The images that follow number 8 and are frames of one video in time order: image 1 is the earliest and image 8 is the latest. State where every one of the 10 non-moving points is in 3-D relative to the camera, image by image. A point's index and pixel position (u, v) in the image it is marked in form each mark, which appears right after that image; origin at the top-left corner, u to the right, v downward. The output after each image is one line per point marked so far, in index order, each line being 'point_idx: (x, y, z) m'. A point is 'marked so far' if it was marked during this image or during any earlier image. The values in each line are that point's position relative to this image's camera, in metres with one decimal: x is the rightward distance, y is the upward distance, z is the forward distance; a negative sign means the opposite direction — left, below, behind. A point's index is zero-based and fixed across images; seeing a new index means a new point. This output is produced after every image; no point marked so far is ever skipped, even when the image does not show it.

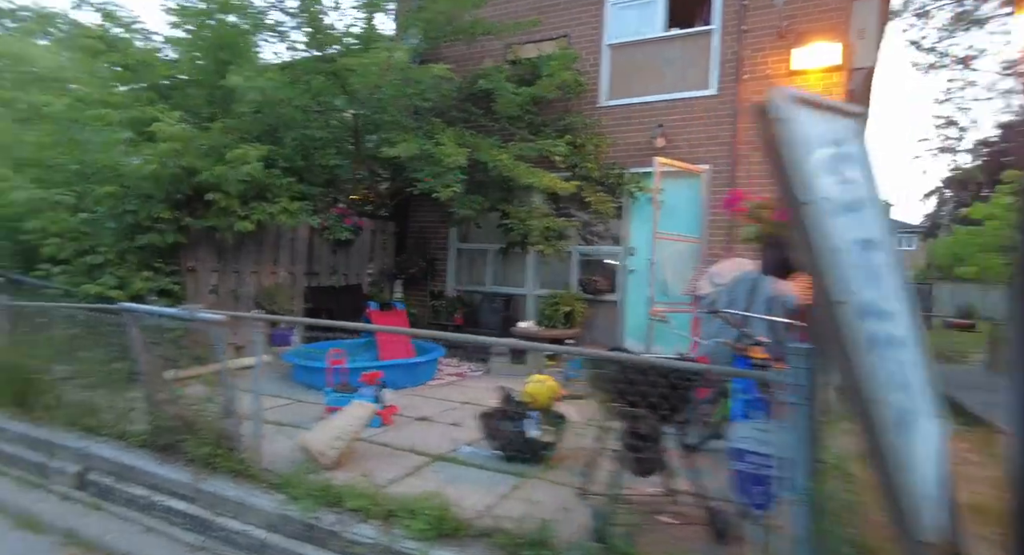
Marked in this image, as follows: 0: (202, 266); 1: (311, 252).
0: (-3.7, +0.1, +6.3) m
1: (-2.9, +0.4, +7.8) m
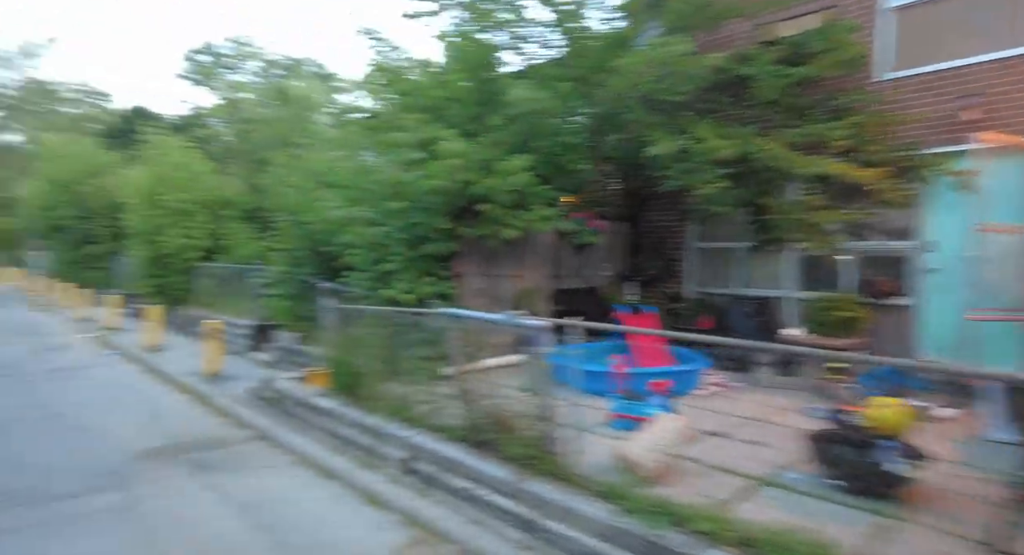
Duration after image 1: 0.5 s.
0: (-0.5, +0.1, +6.9) m
1: (+0.7, +0.3, +8.0) m
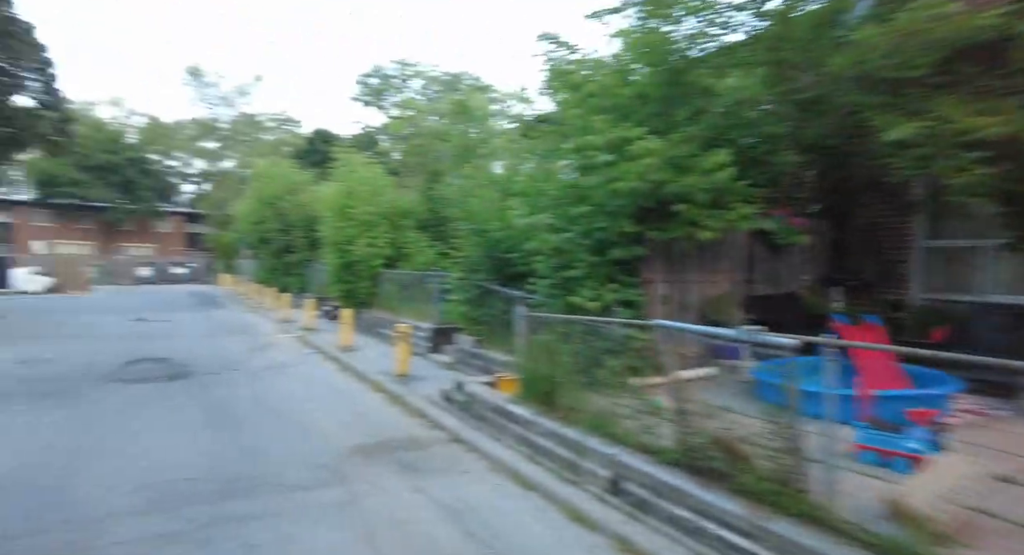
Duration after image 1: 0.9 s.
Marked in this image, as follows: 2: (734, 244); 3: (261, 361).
0: (+1.7, 0.0, +6.5) m
1: (+3.2, +0.3, +7.3) m
2: (+2.9, +0.4, +7.0) m
3: (-4.5, -1.5, +9.8) m
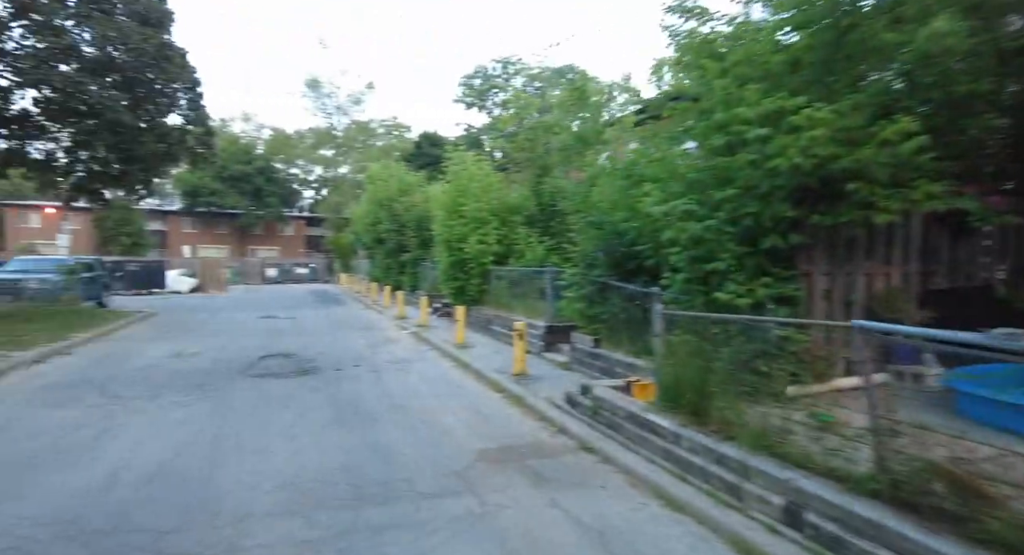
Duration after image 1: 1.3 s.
0: (+3.1, +0.1, +5.6) m
1: (+4.7, +0.3, +6.1) m
2: (+4.4, +0.5, +5.9) m
3: (-2.4, -1.5, +10.0) m
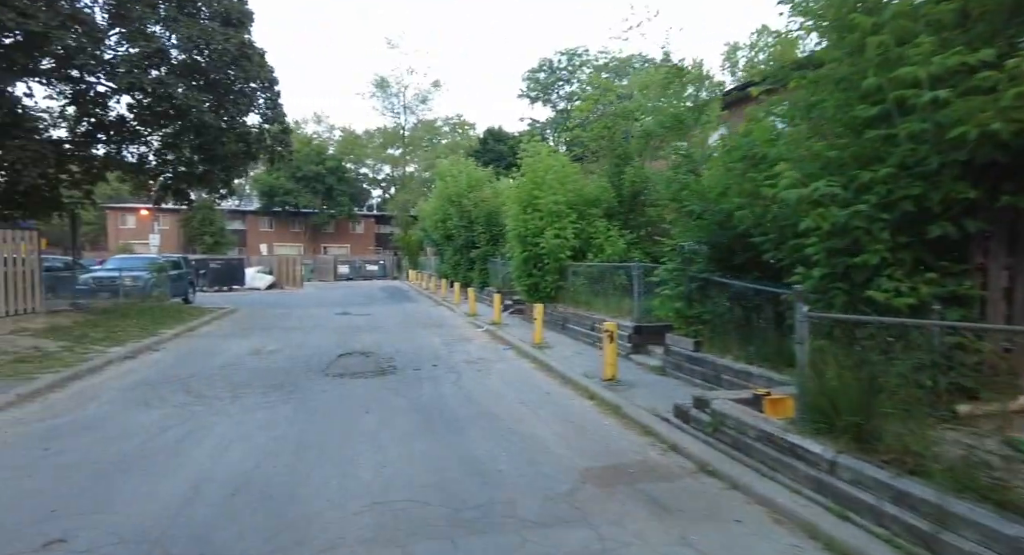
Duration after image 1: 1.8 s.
0: (+4.1, +0.1, +4.6) m
1: (+5.7, +0.4, +4.9) m
2: (+5.3, +0.6, +4.8) m
3: (-1.0, -1.4, +9.6) m
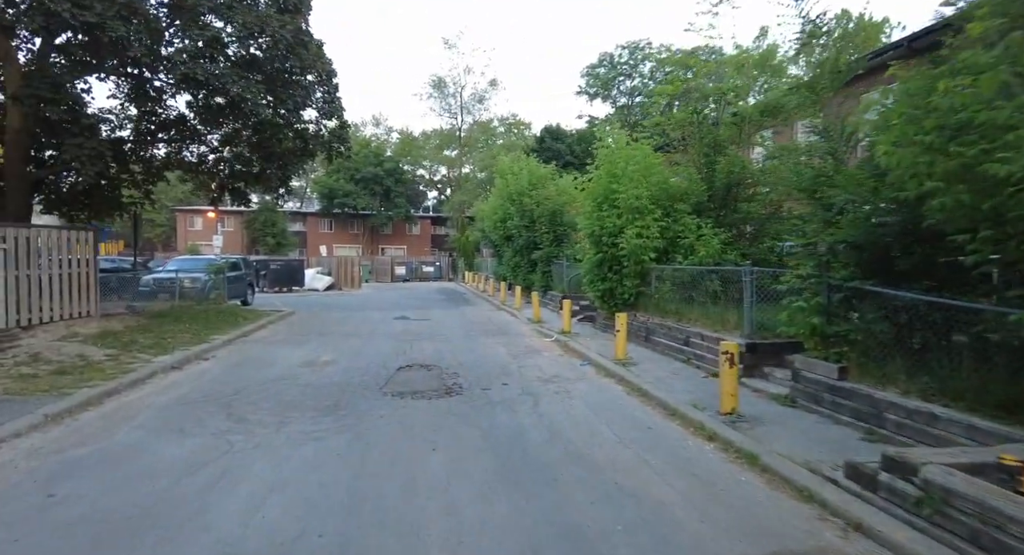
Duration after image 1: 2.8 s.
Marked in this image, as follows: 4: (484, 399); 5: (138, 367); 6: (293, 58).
0: (+4.8, 0.0, +2.9) m
1: (+6.5, +0.3, +3.1) m
2: (+6.1, +0.5, +3.0) m
3: (+0.3, -1.5, +8.4) m
4: (-0.4, -1.6, +7.0) m
5: (-5.6, -1.3, +8.1) m
6: (-5.4, +5.4, +13.4) m
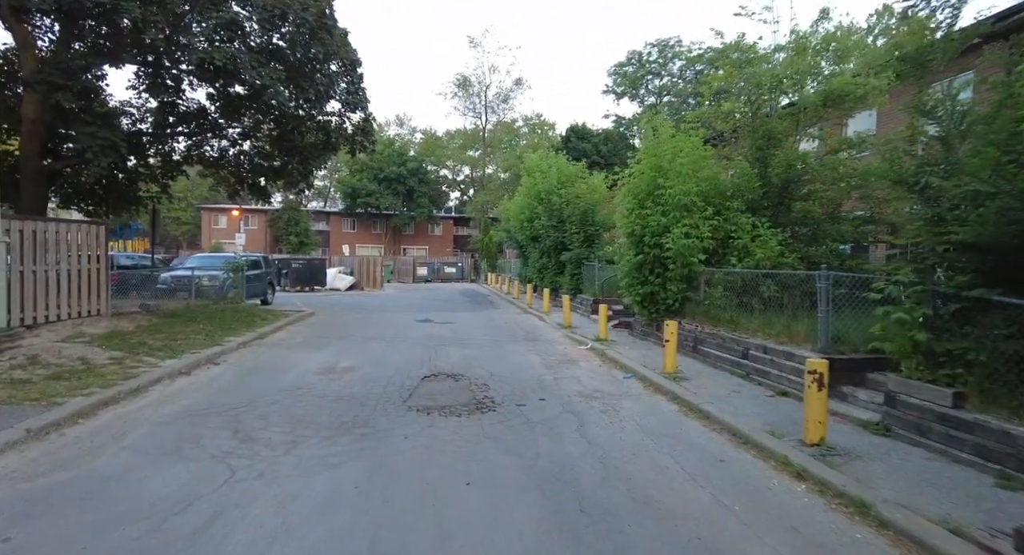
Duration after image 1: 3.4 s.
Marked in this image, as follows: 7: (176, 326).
0: (+5.1, 0.0, +1.9) m
1: (+6.8, +0.2, +2.0) m
2: (+6.4, +0.4, +1.9) m
3: (+0.8, -1.5, +7.5) m
4: (+0.1, -1.6, +6.2) m
5: (-5.1, -1.3, +7.4) m
6: (-4.6, +5.5, +12.7) m
7: (-6.6, -0.9, +10.7) m
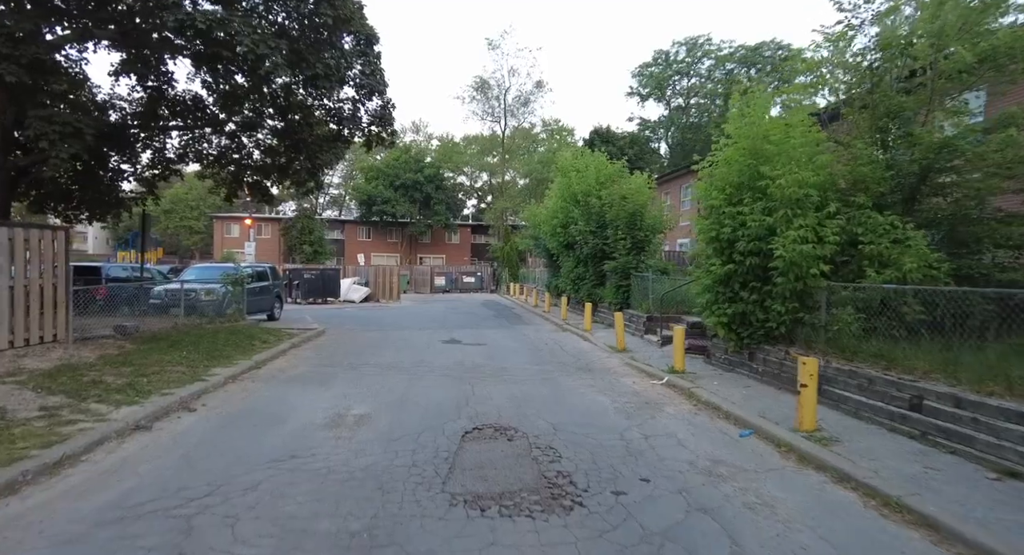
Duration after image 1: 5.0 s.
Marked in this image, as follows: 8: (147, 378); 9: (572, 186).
0: (+5.8, -0.1, -0.4) m
1: (+7.4, +0.1, -0.4) m
2: (+7.1, +0.3, -0.4) m
3: (+1.6, -1.8, +5.3) m
4: (+0.9, -1.8, +4.0) m
5: (-4.3, -1.5, +5.4) m
6: (-3.7, +5.2, +10.8) m
7: (-5.8, -1.2, +8.7) m
8: (-5.1, -1.4, +7.6) m
9: (+2.1, +3.1, +18.6) m
